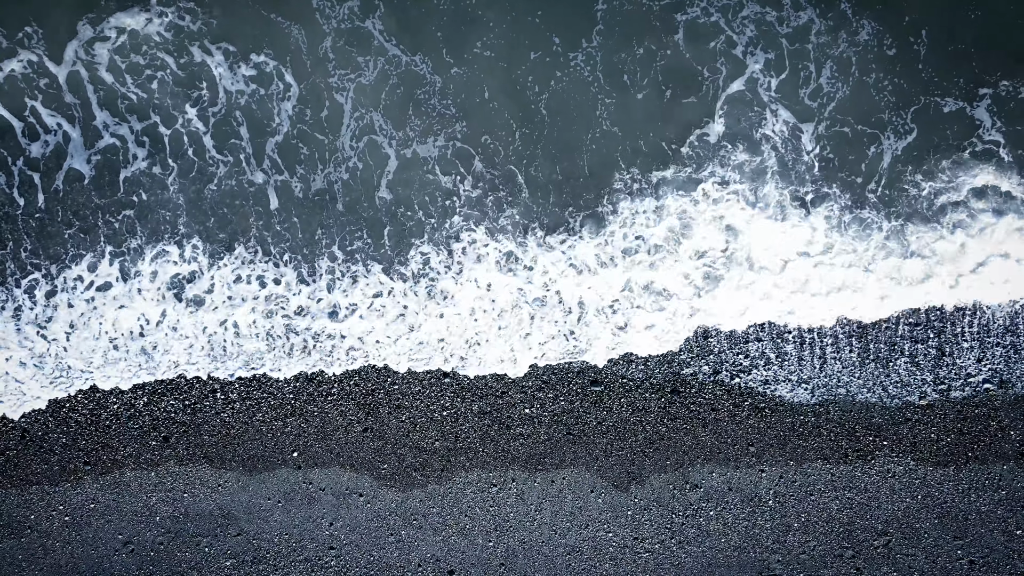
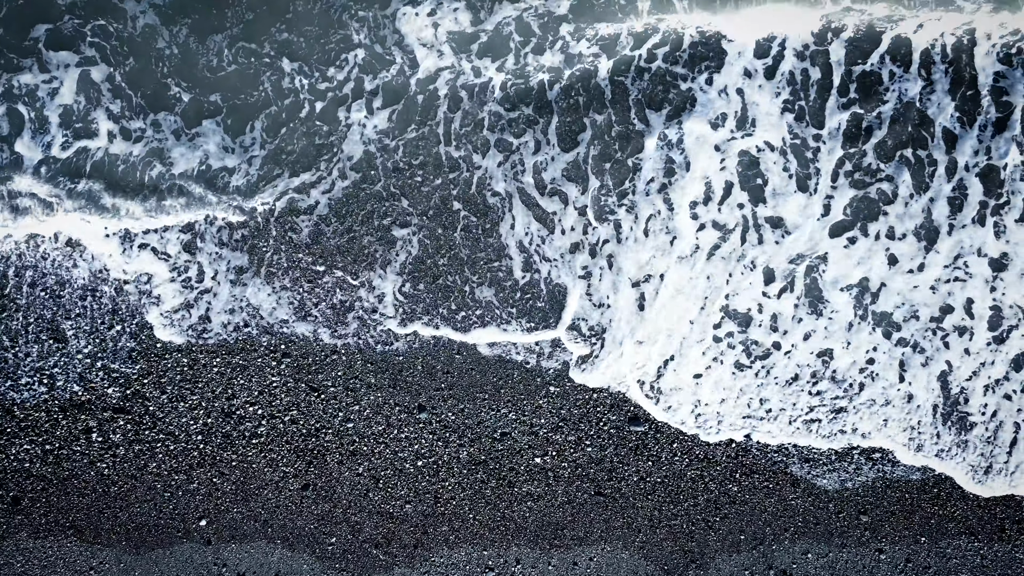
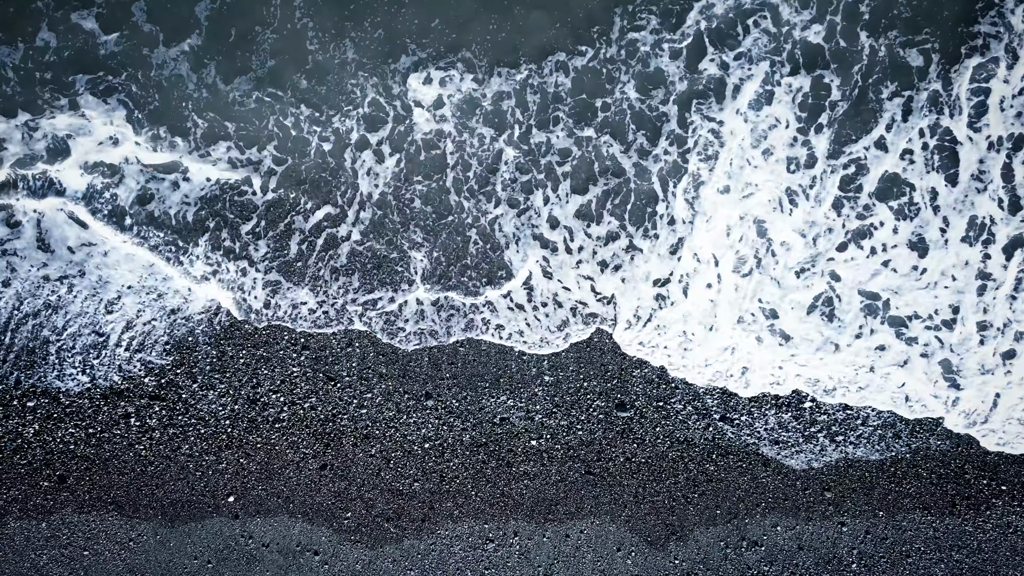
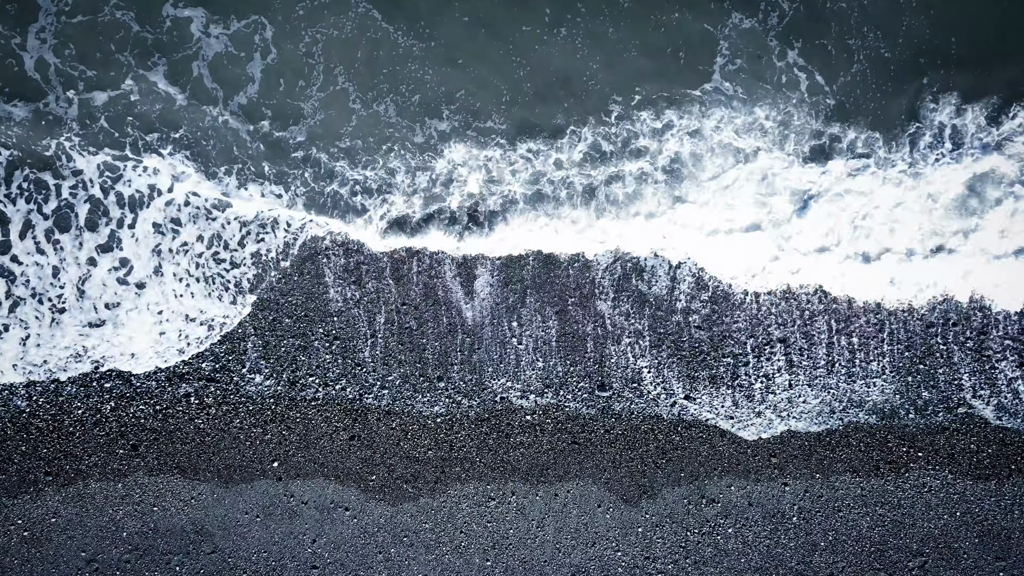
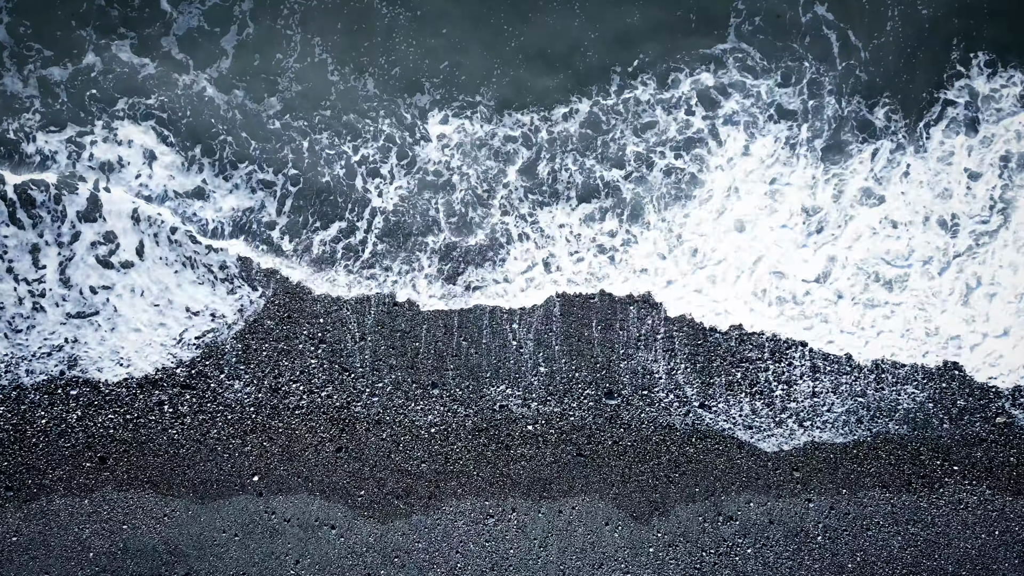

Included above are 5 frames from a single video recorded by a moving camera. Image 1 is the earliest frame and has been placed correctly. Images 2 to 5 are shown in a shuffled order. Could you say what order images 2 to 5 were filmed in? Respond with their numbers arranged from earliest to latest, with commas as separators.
4, 5, 3, 2
